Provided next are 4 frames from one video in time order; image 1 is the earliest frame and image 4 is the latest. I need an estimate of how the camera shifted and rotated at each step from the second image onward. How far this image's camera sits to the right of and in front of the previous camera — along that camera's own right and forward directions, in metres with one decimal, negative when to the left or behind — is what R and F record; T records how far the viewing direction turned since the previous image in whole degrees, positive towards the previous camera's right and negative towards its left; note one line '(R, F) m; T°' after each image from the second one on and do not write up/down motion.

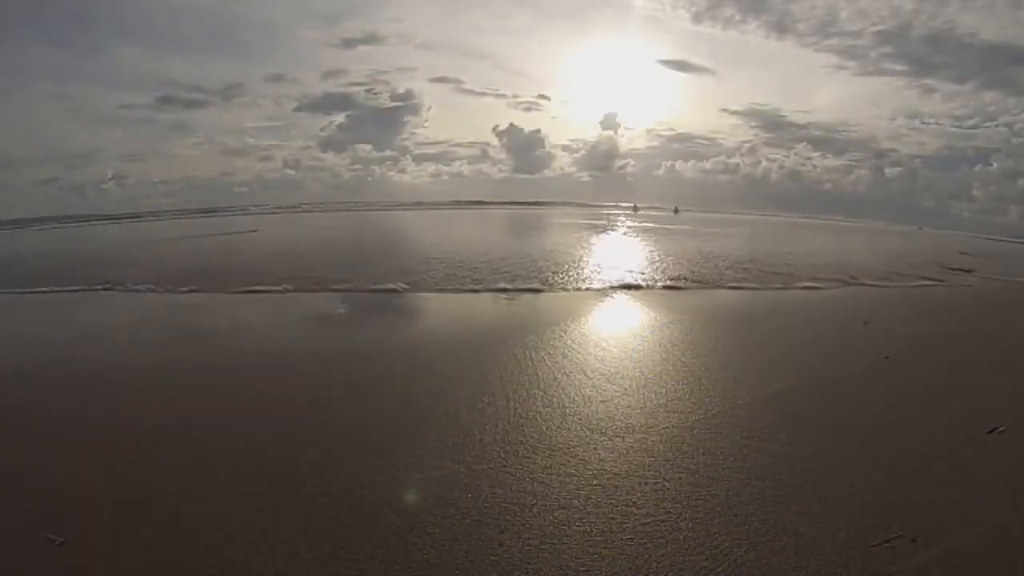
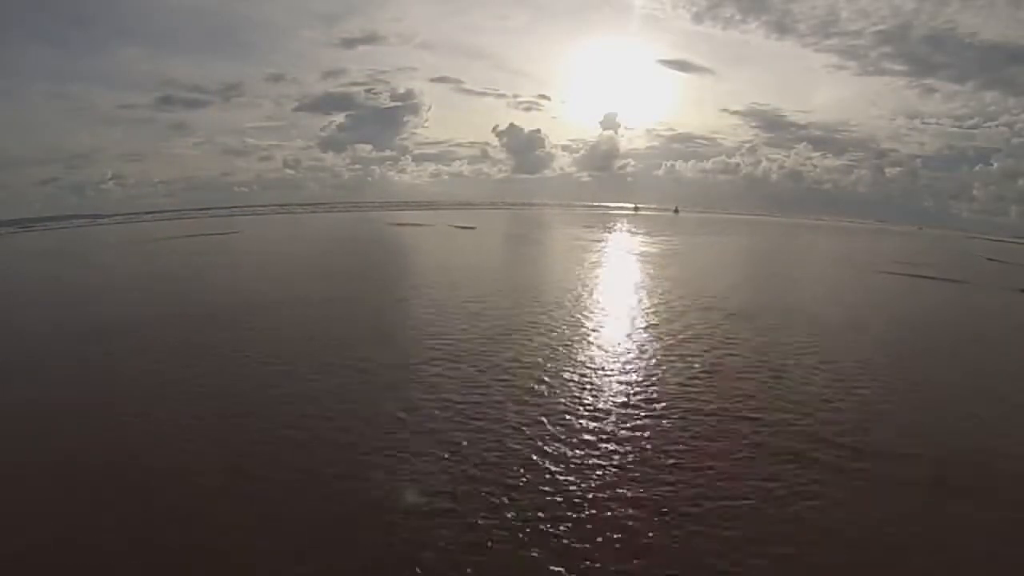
(-0.1, +0.3) m; 0°
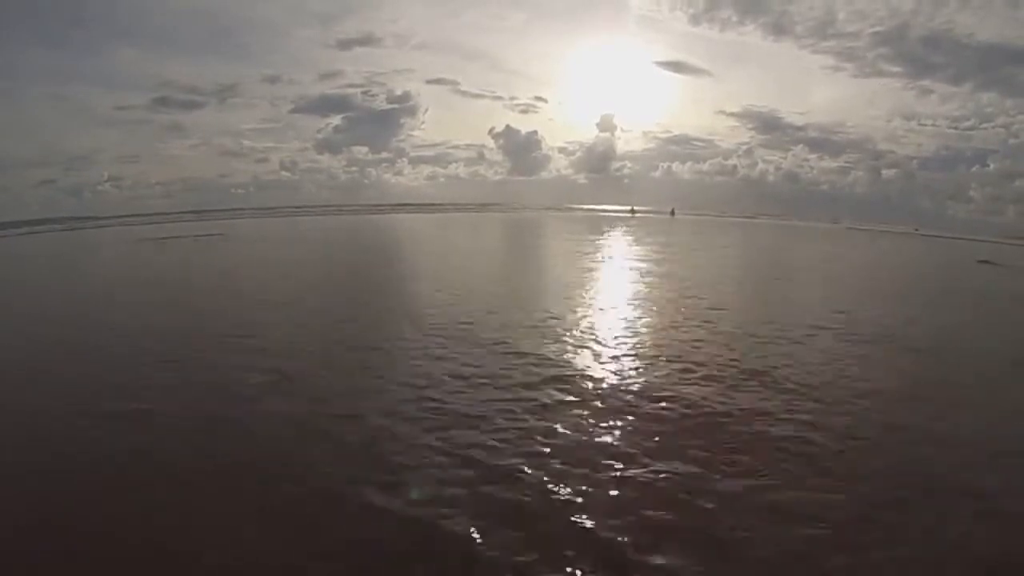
(-0.8, -1.5) m; 0°
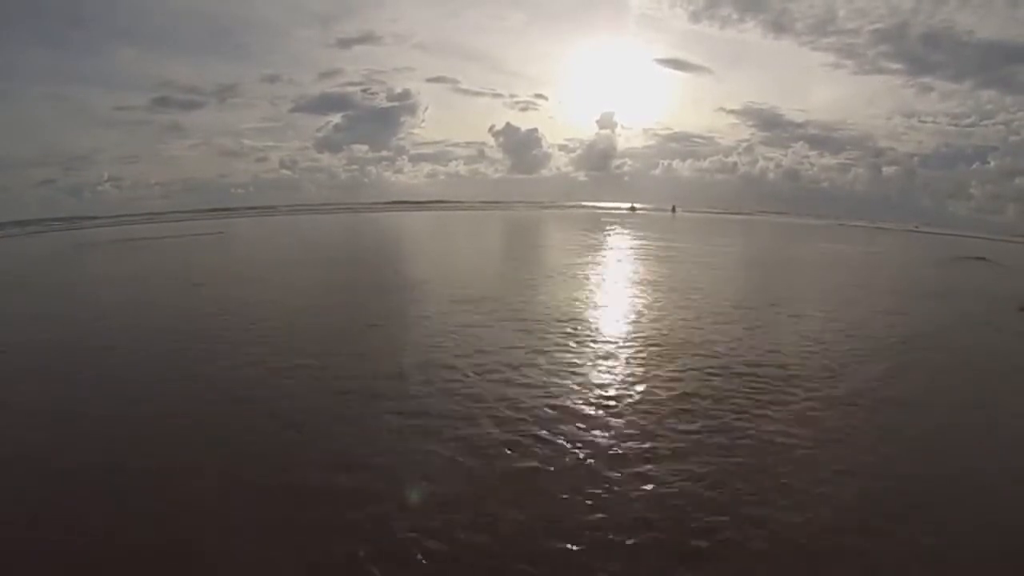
(0.0, +0.1) m; 0°
